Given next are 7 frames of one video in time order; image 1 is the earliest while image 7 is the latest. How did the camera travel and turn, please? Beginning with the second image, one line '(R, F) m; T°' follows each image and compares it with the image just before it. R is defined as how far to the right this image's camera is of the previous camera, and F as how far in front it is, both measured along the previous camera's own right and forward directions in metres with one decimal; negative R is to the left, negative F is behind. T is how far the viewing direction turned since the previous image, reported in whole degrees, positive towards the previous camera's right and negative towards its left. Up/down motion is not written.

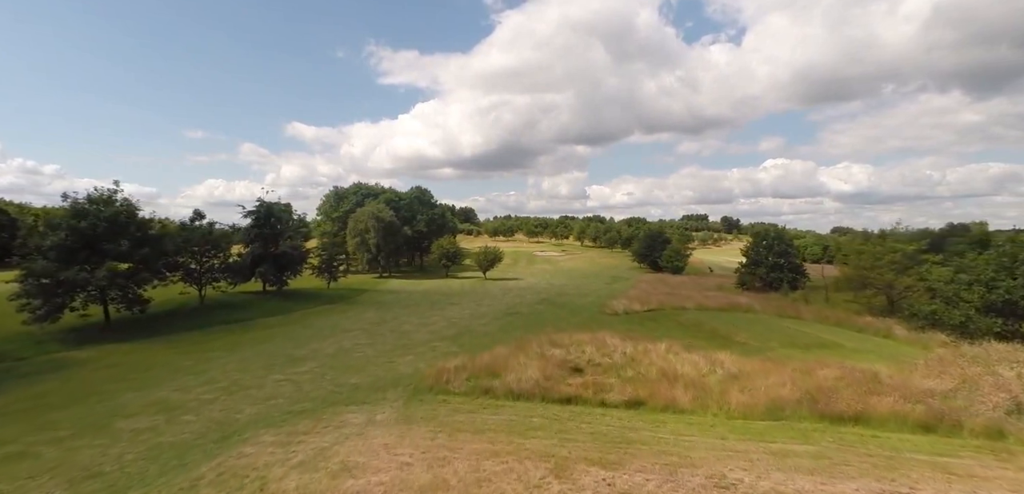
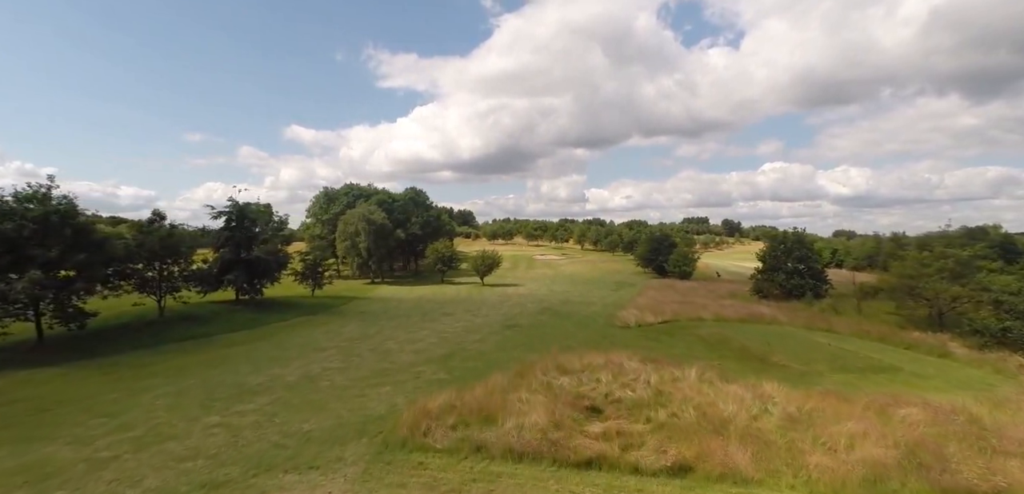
(0.0, +4.1) m; 0°
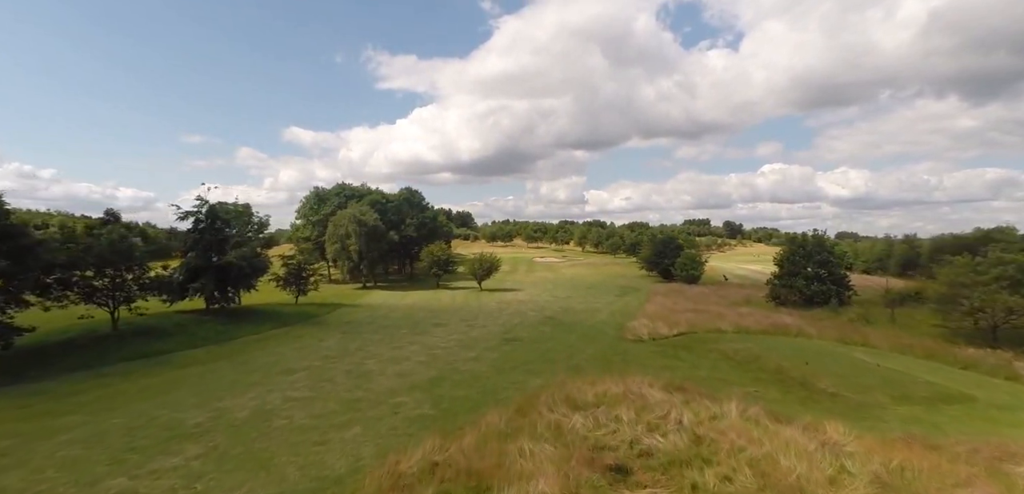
(0.0, +3.6) m; 0°
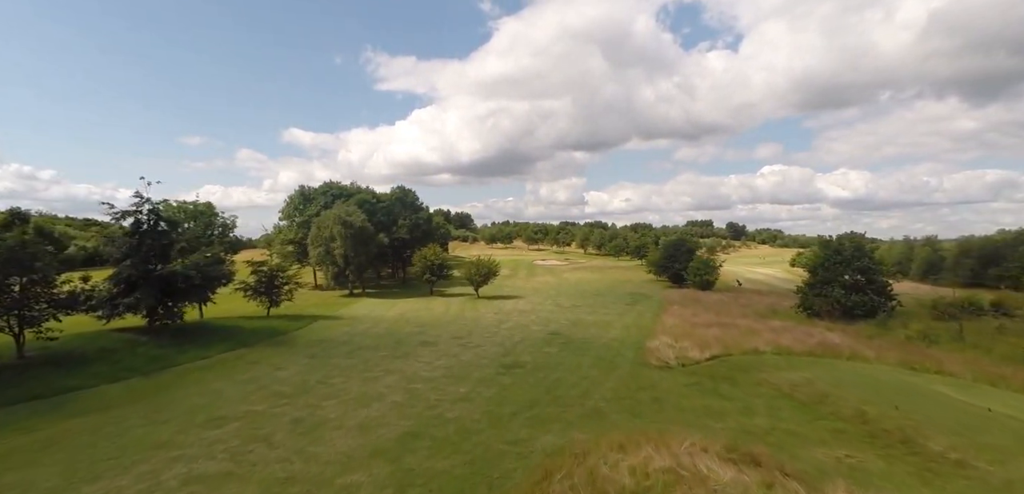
(0.0, +5.4) m; 0°
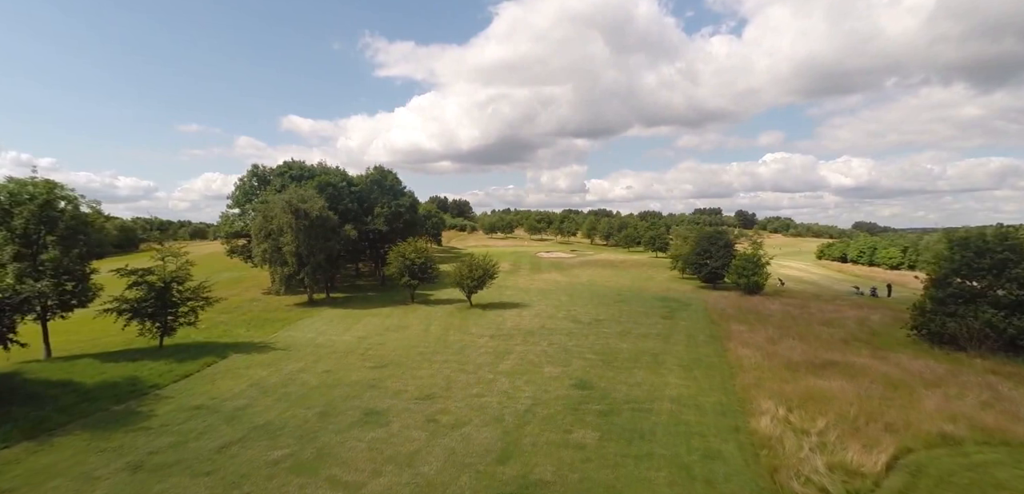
(-0.1, +13.2) m; 0°
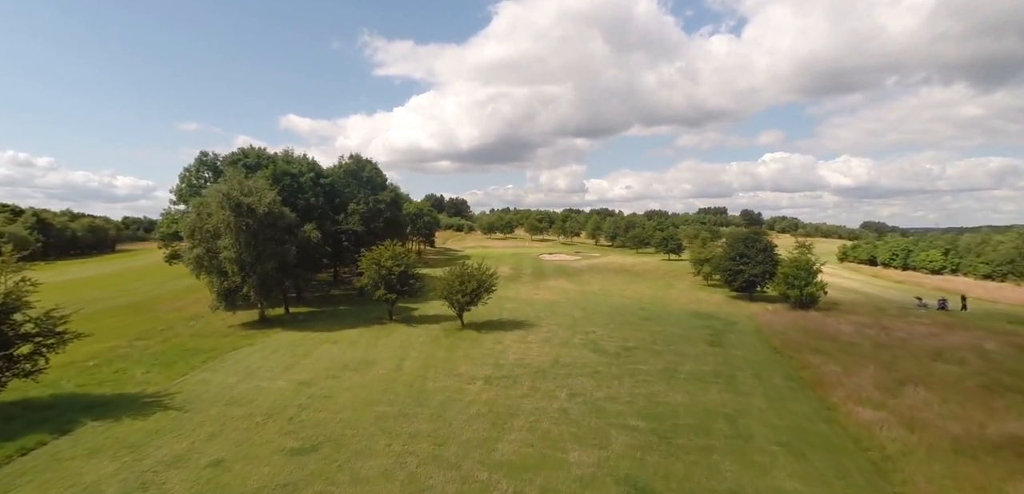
(-0.2, +9.8) m; 0°
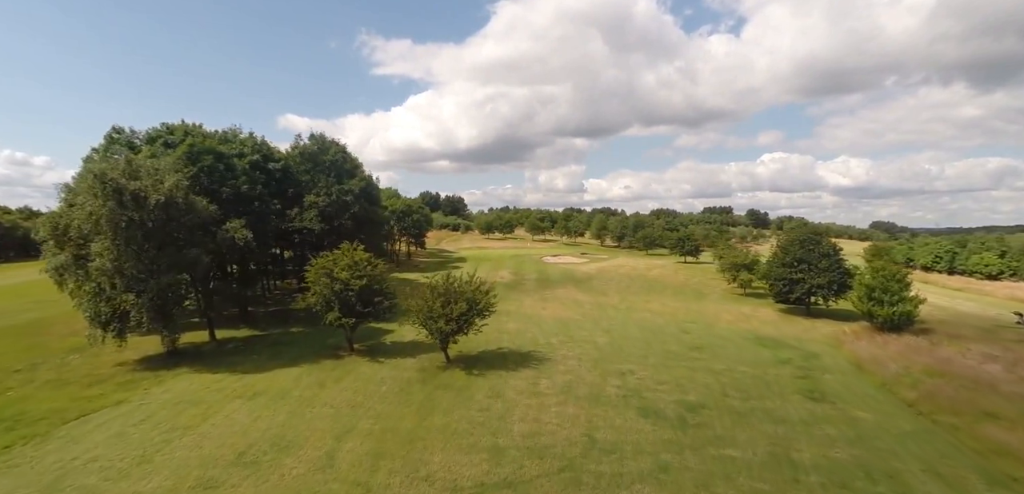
(-0.3, +10.8) m; 0°
